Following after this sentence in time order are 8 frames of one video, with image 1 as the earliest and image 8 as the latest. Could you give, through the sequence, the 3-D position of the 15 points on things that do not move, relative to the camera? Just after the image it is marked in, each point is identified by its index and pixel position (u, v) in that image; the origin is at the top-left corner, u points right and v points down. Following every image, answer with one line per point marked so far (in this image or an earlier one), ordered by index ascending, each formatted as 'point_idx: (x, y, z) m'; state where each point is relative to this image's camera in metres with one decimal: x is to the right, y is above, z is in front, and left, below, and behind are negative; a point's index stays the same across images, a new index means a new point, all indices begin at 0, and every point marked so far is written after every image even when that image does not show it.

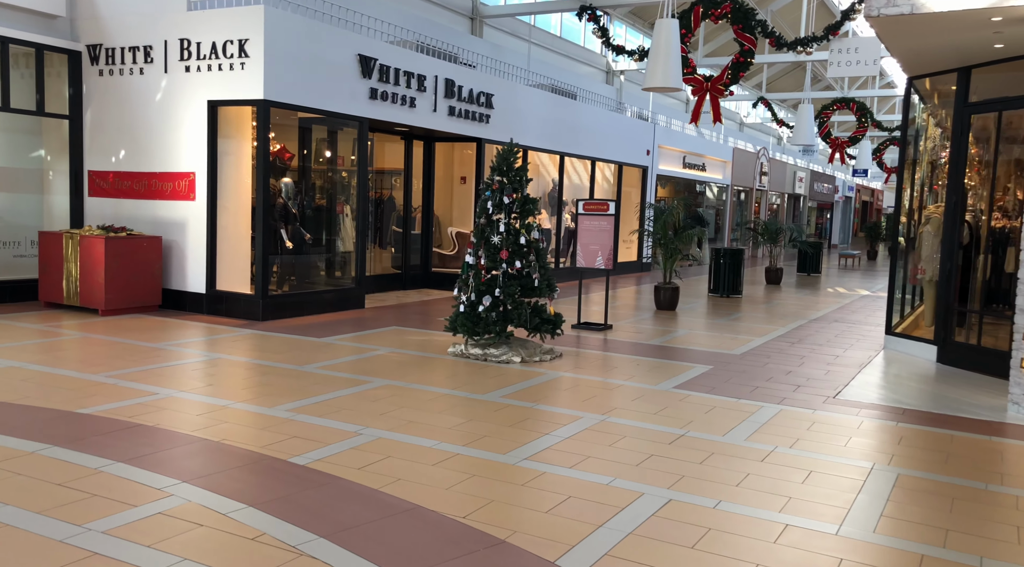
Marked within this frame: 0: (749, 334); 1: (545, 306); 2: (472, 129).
0: (+2.8, -0.6, +10.7) m
1: (+0.3, -0.2, +8.0) m
2: (-0.6, +2.3, +13.2) m
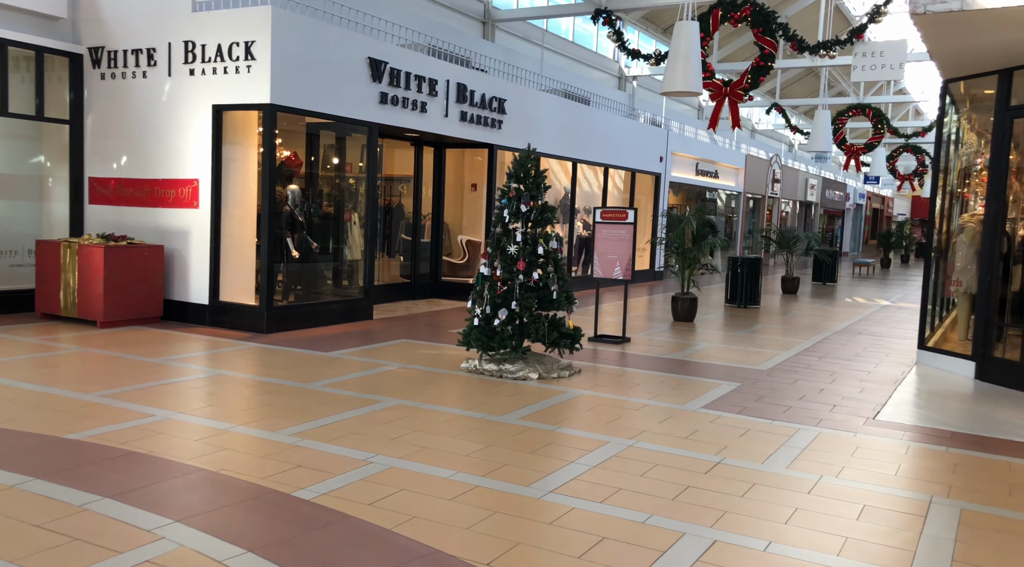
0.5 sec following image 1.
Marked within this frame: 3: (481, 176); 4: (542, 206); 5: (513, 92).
0: (+3.0, -0.7, +10.3) m
1: (+0.4, -0.3, +7.6) m
2: (-0.4, +2.1, +12.9) m
3: (-0.5, +1.6, +13.3) m
4: (+0.3, +0.6, +7.5) m
5: (0.0, +2.8, +13.3) m
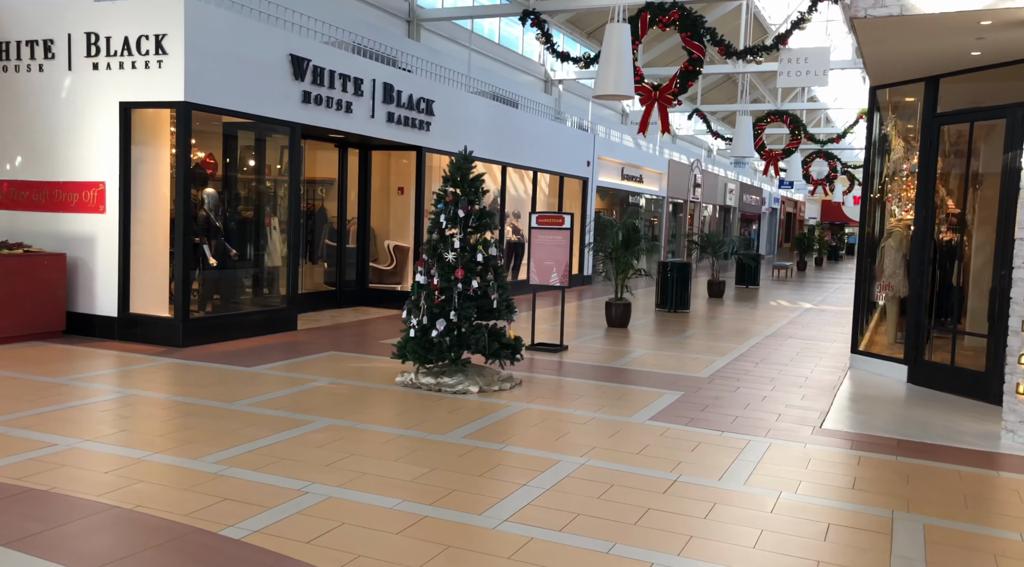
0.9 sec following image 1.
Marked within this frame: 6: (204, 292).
0: (+2.2, -0.8, +10.2) m
1: (-0.1, -0.4, +7.2) m
2: (-1.4, +2.0, +12.4) m
3: (-1.5, +1.5, +12.9) m
4: (-0.2, +0.6, +7.2) m
5: (-1.0, +2.7, +12.9) m
6: (-3.2, -0.1, +9.4) m
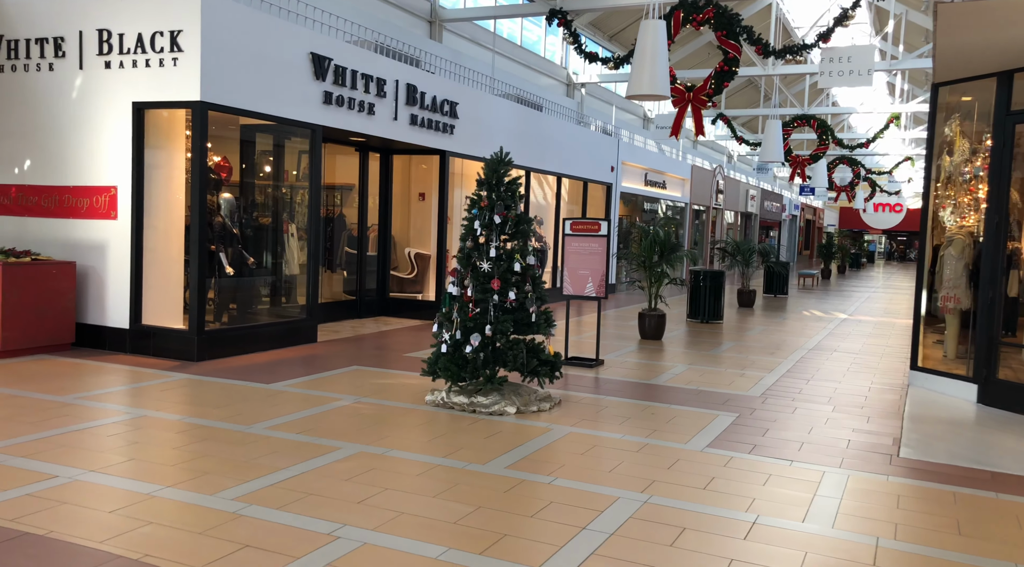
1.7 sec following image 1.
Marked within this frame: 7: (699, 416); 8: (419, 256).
0: (+2.6, -0.9, +9.6) m
1: (+0.2, -0.5, +6.7) m
2: (-1.0, +1.9, +11.9) m
3: (-1.1, +1.4, +12.4) m
4: (+0.1, +0.5, +6.6) m
5: (-0.6, +2.6, +12.4) m
6: (-2.9, -0.2, +8.9) m
7: (+1.4, -1.0, +6.8) m
8: (-1.3, +0.4, +12.7) m
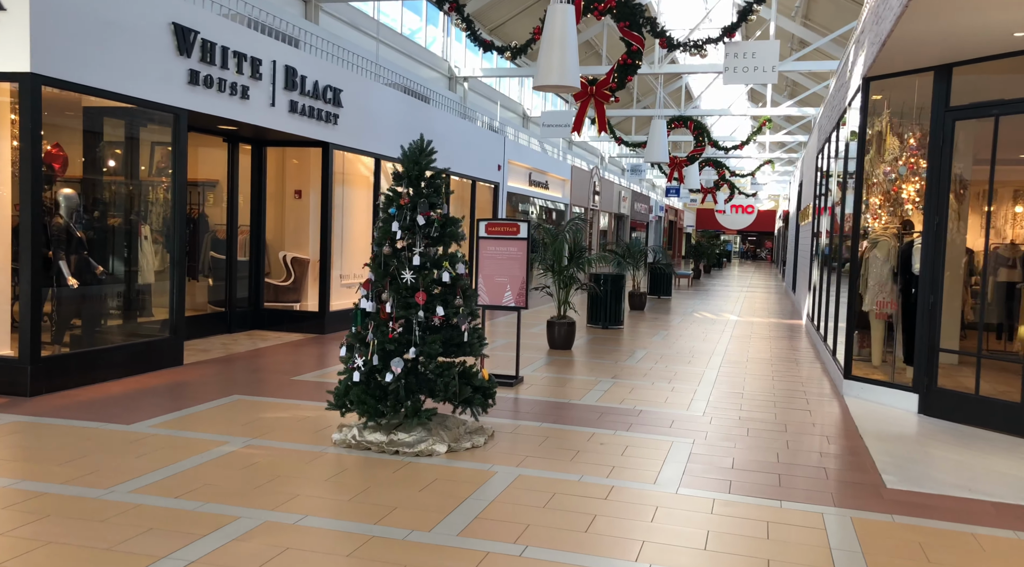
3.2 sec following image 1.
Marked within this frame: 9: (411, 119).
0: (+1.6, -1.0, +8.9) m
1: (-0.2, -0.5, +5.7) m
2: (-2.3, +1.8, +10.6) m
3: (-2.5, +1.3, +11.1) m
4: (-0.4, +0.4, +5.5) m
5: (-2.0, +2.5, +11.2) m
6: (-3.7, -0.3, +7.3) m
7: (+0.9, -1.1, +6.0) m
8: (-2.7, +0.3, +11.3) m
9: (-1.5, +2.4, +13.1) m
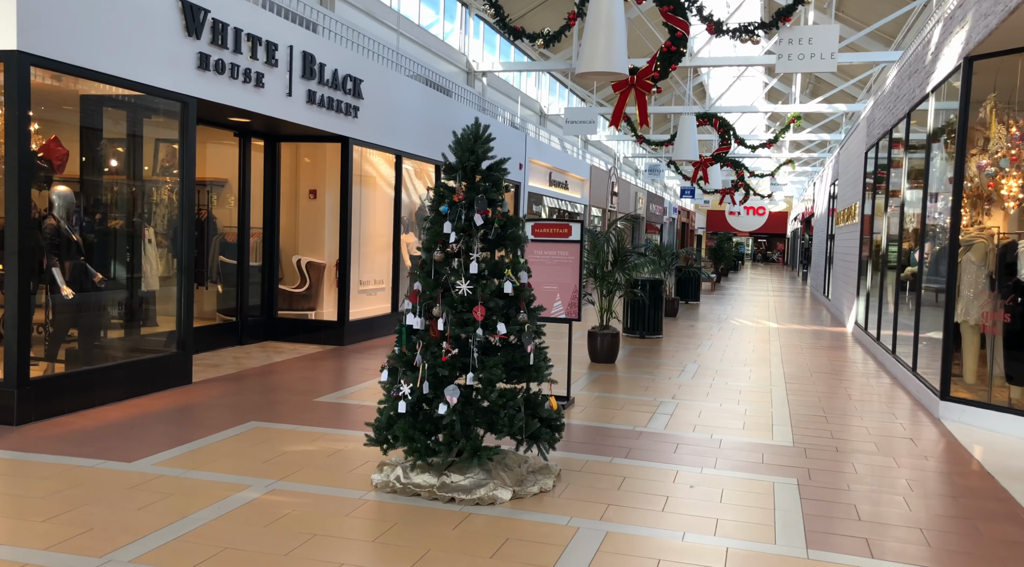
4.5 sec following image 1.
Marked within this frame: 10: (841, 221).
0: (+2.0, -1.0, +7.9) m
1: (+0.1, -0.6, +4.8) m
2: (-1.9, +1.7, +9.7) m
3: (-2.1, +1.2, +10.2) m
4: (0.0, +0.4, +4.6) m
5: (-1.6, +2.4, +10.3) m
6: (-3.3, -0.4, +6.4) m
7: (+1.3, -1.1, +5.0) m
8: (-2.3, +0.2, +10.4) m
9: (-1.0, +2.3, +12.2) m
10: (+6.6, +1.2, +18.0) m
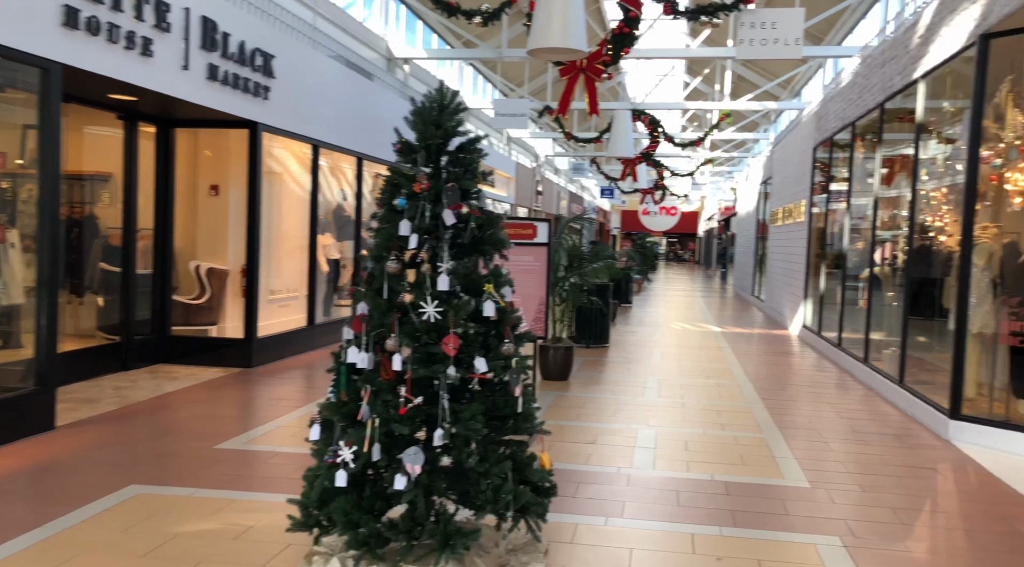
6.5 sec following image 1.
0: (+1.6, -1.1, +6.9) m
1: (+0.1, -0.7, +3.5) m
2: (-2.5, +1.6, +8.3) m
3: (-2.7, +1.1, +8.7) m
4: (-0.1, +0.3, +3.4) m
5: (-2.3, +2.3, +8.9) m
6: (-3.5, -0.5, +4.9) m
7: (+1.2, -1.2, +3.9) m
8: (-2.9, +0.1, +8.9) m
9: (-1.9, +2.2, +10.8) m
10: (+5.1, +1.2, +17.3) m
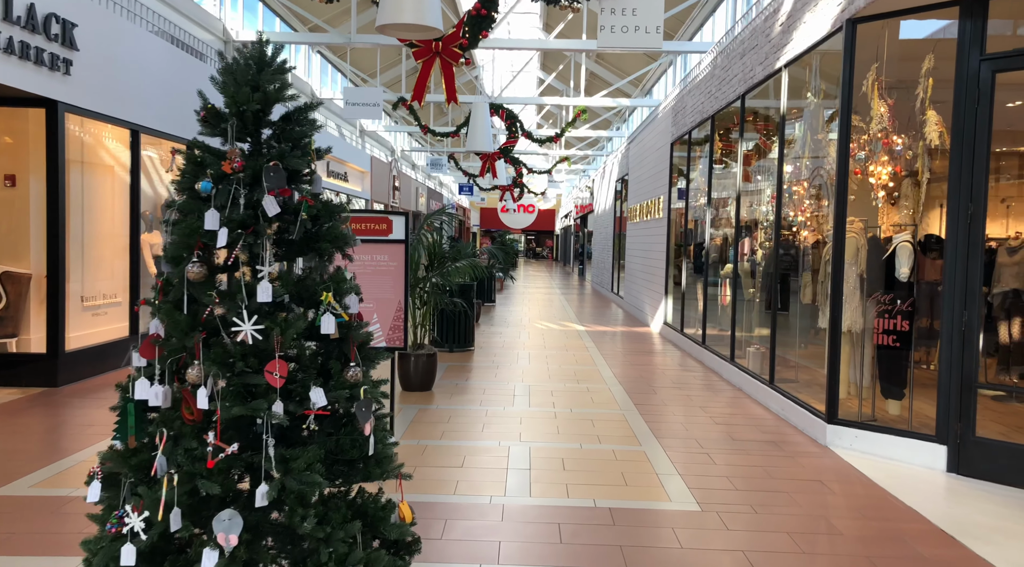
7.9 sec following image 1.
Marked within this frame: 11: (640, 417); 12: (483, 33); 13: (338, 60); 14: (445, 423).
0: (+0.6, -1.1, +6.4) m
1: (-0.4, -0.7, +2.8) m
2: (-3.7, +1.6, +7.1) m
3: (-4.0, +1.0, +7.5) m
4: (-0.6, +0.3, +2.7) m
5: (-3.6, +2.3, +7.7) m
6: (-4.1, -0.5, +3.6) m
7: (+0.7, -1.2, +3.4) m
8: (-4.2, +0.1, +7.7) m
9: (-3.5, +2.2, +9.7) m
10: (+2.4, +1.3, +17.2) m
11: (+1.0, -1.1, +7.2) m
12: (-0.3, +2.6, +9.2) m
13: (-3.7, +4.7, +19.1) m
14: (-0.5, -1.1, +6.7) m
